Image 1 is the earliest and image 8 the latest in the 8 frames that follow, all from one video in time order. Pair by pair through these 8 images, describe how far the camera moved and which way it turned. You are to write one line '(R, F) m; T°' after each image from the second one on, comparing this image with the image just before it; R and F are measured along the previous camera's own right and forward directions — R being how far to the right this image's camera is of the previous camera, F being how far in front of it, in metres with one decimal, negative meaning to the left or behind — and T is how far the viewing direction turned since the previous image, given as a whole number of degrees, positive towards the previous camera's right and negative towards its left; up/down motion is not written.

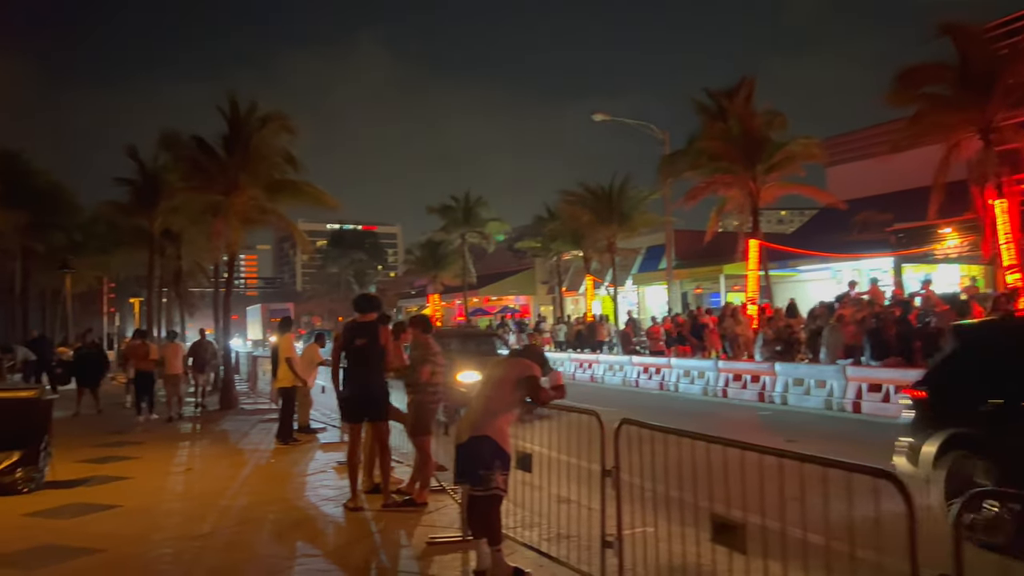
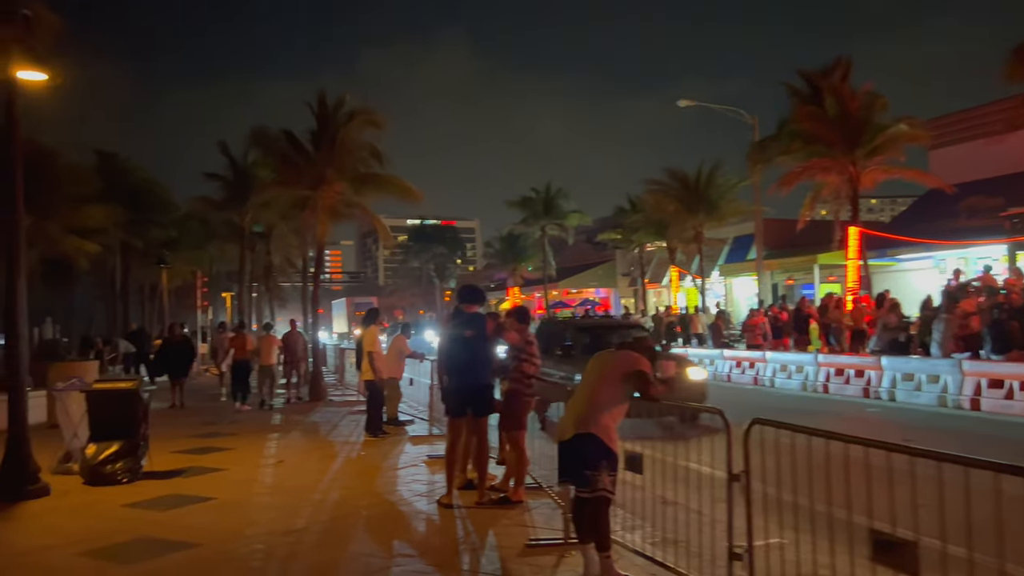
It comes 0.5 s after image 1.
(-0.2, +0.4) m; -6°
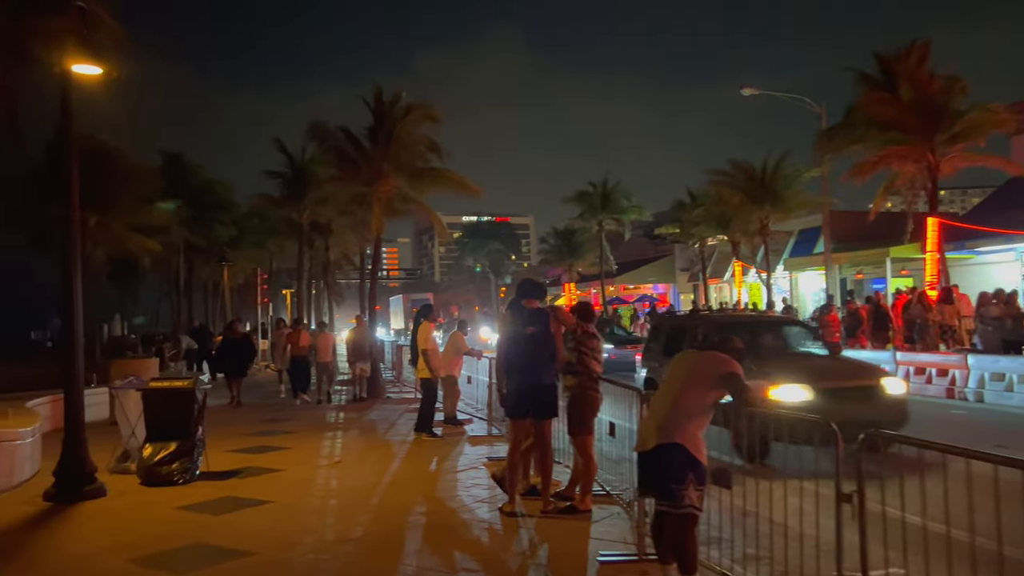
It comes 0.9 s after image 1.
(-0.1, +0.5) m; -4°
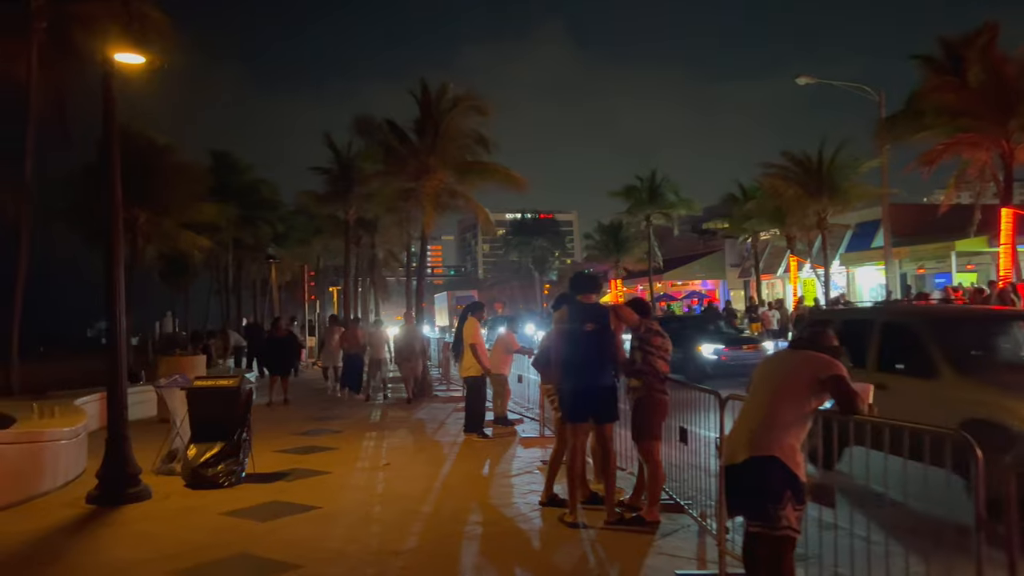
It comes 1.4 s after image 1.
(-0.1, +0.5) m; -3°
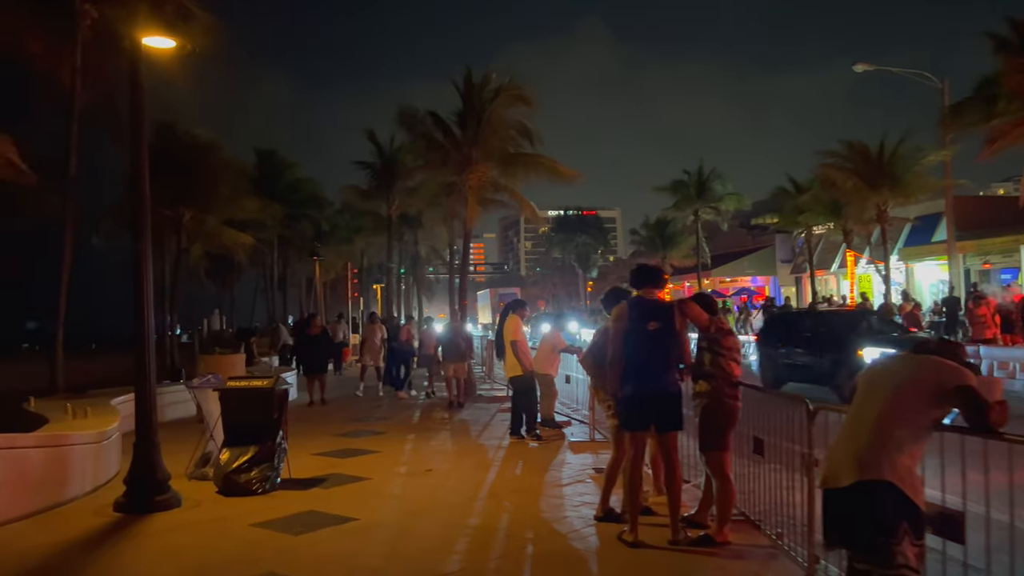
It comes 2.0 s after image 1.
(-0.1, +0.6) m; -3°
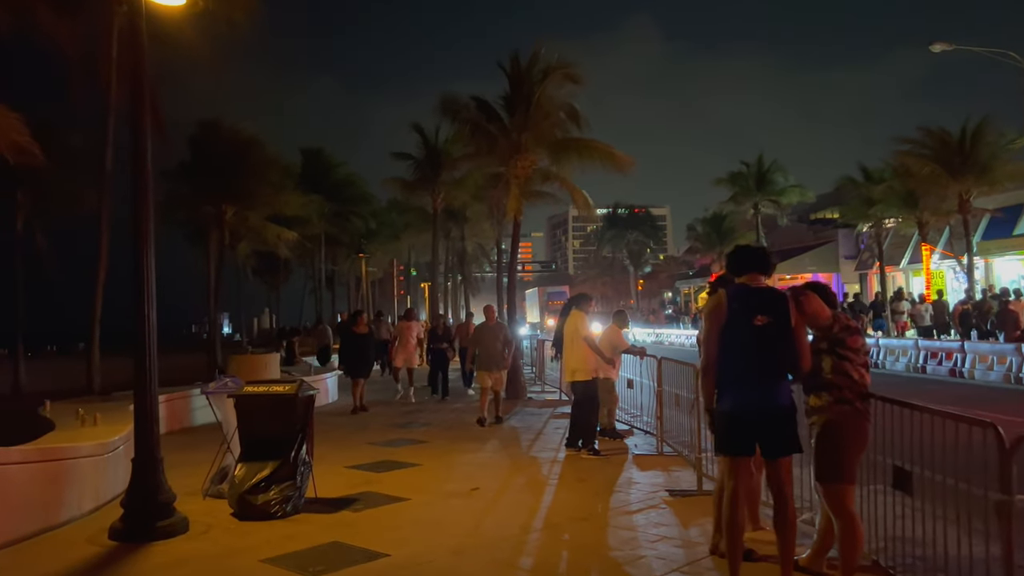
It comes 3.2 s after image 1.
(-0.1, +1.3) m; -3°
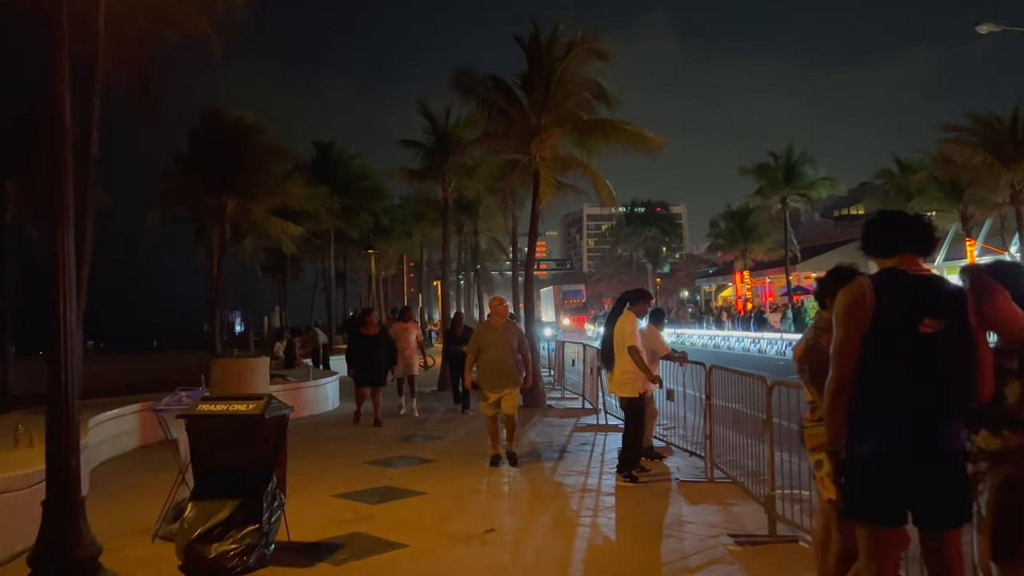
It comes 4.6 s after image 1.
(-0.1, +1.6) m; -1°
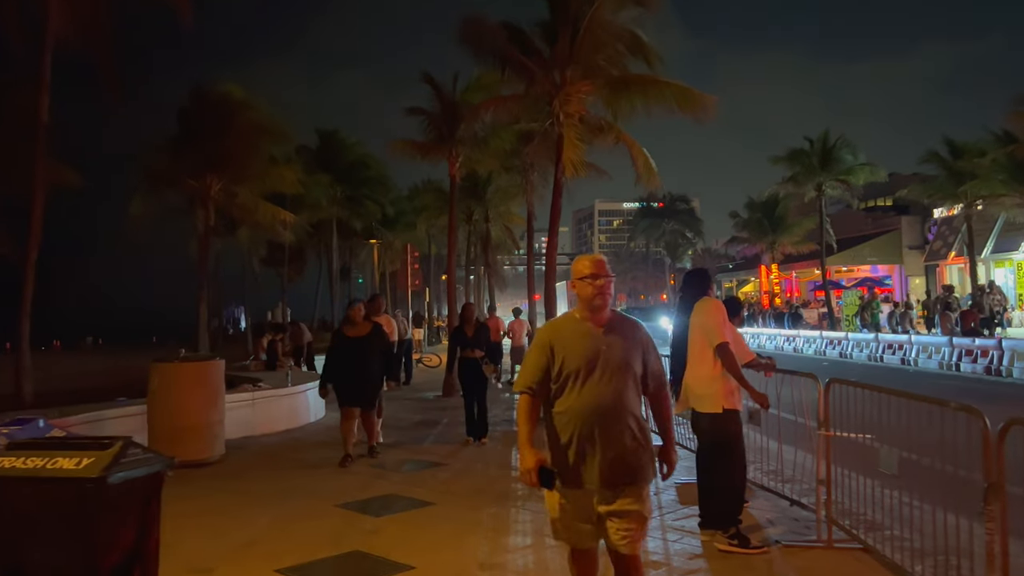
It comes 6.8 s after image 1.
(-0.1, +2.6) m; -1°
